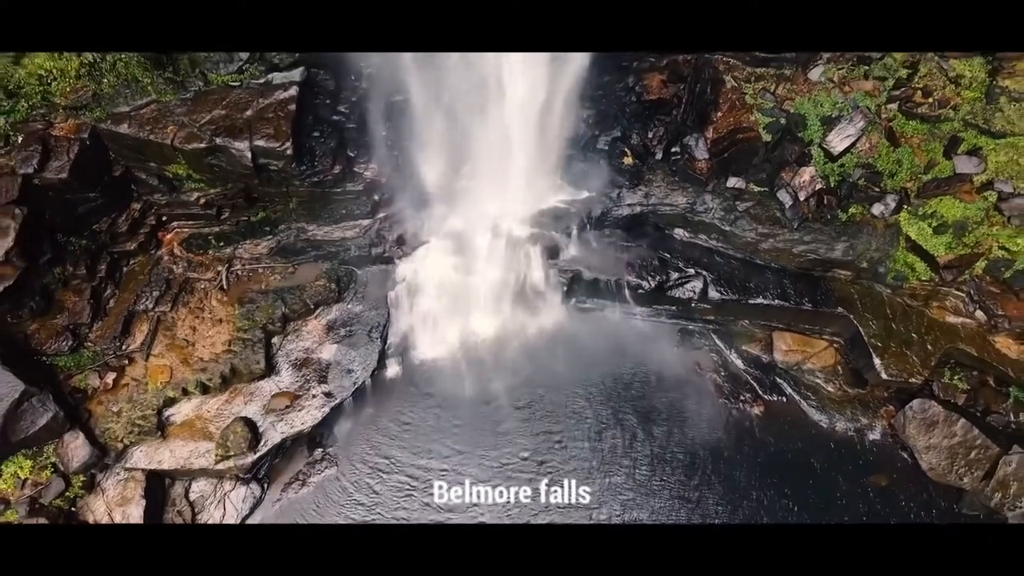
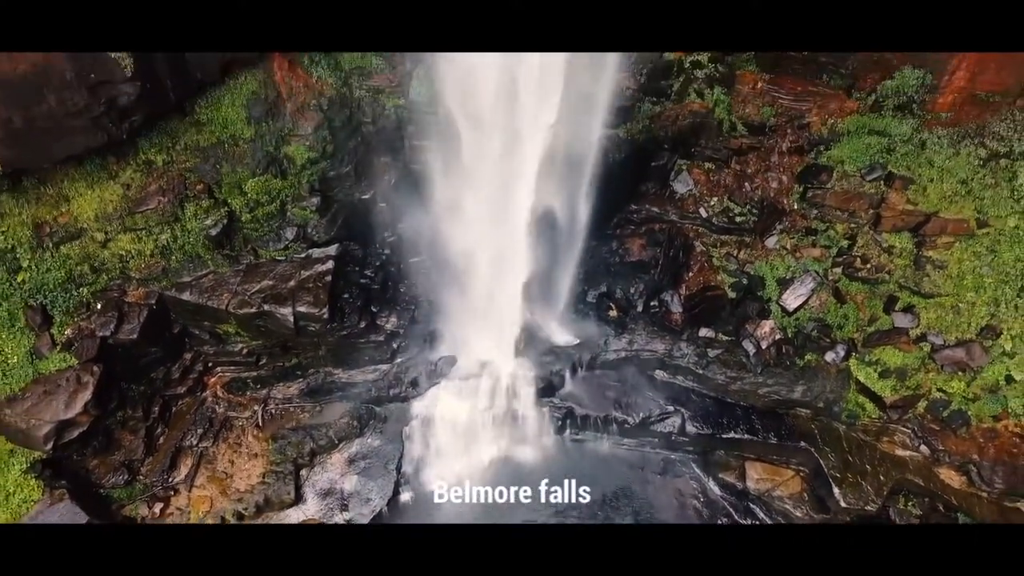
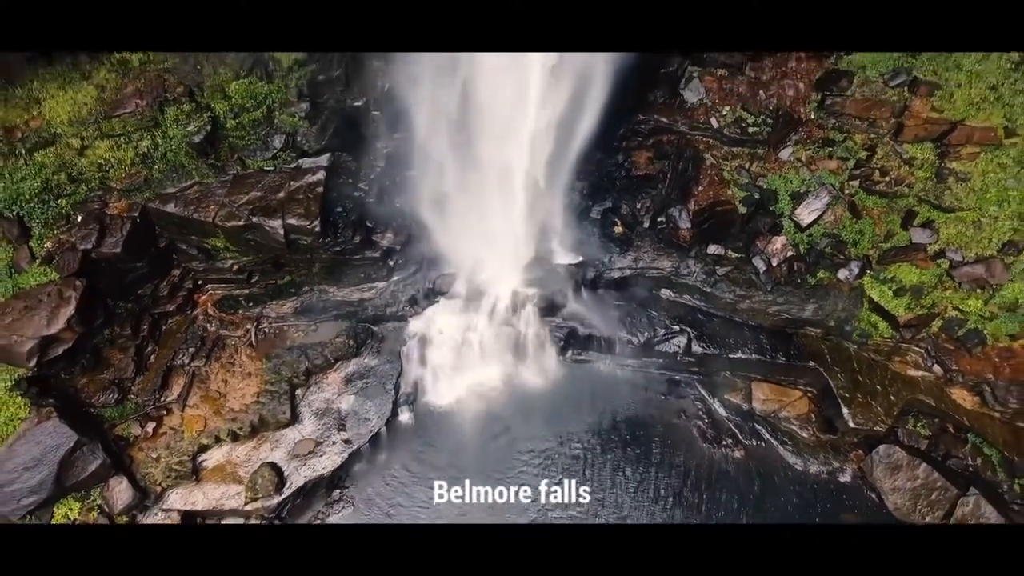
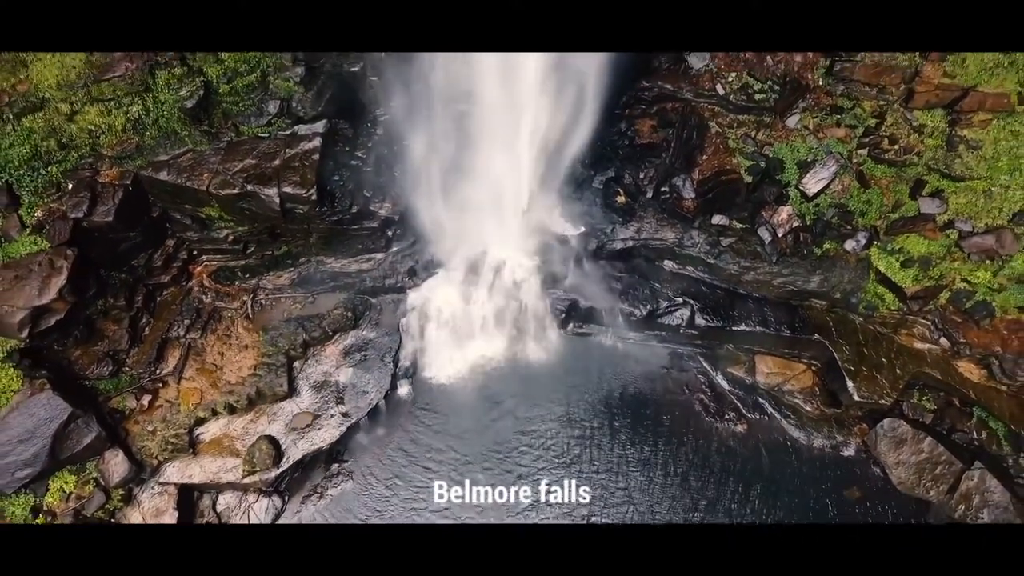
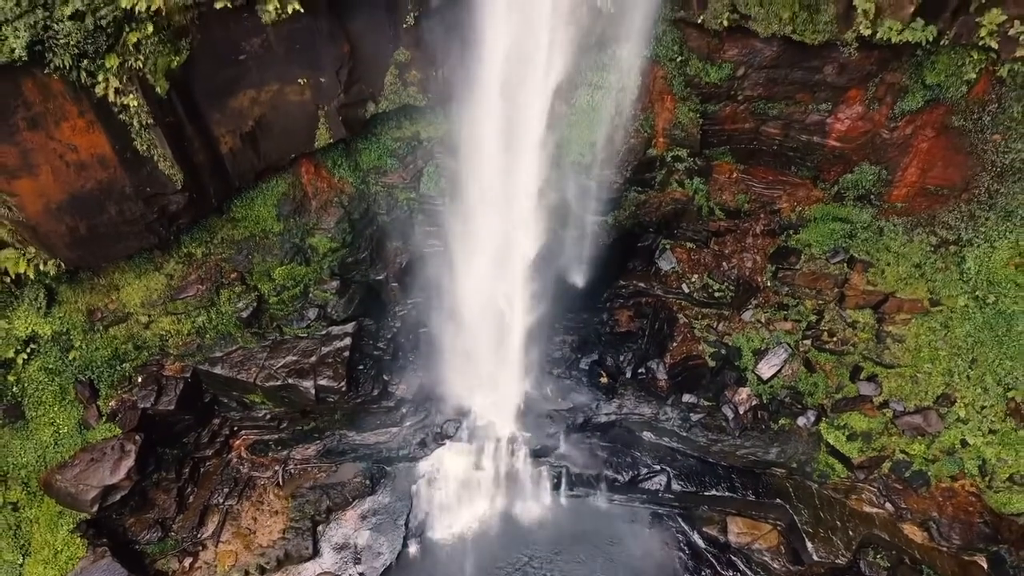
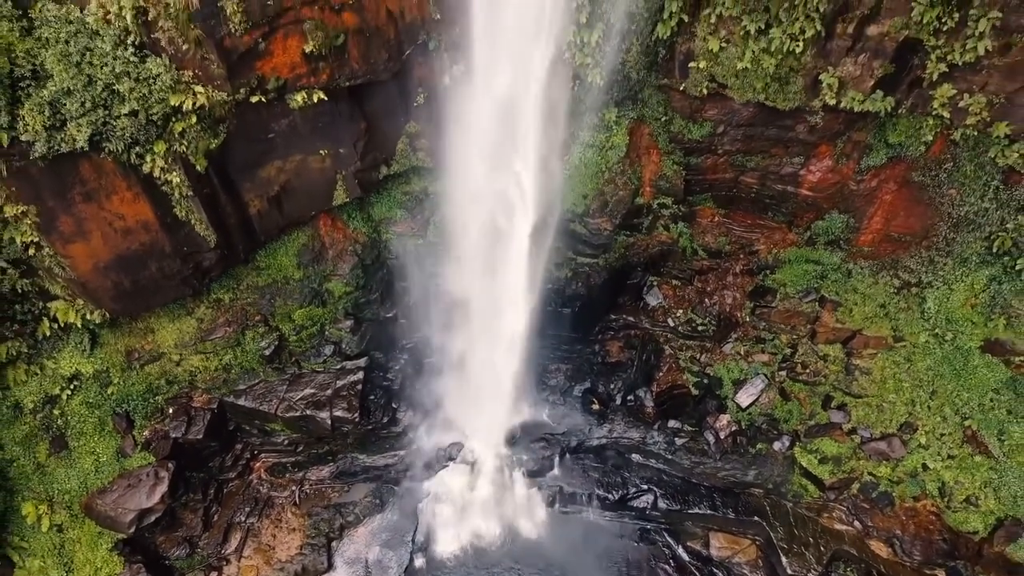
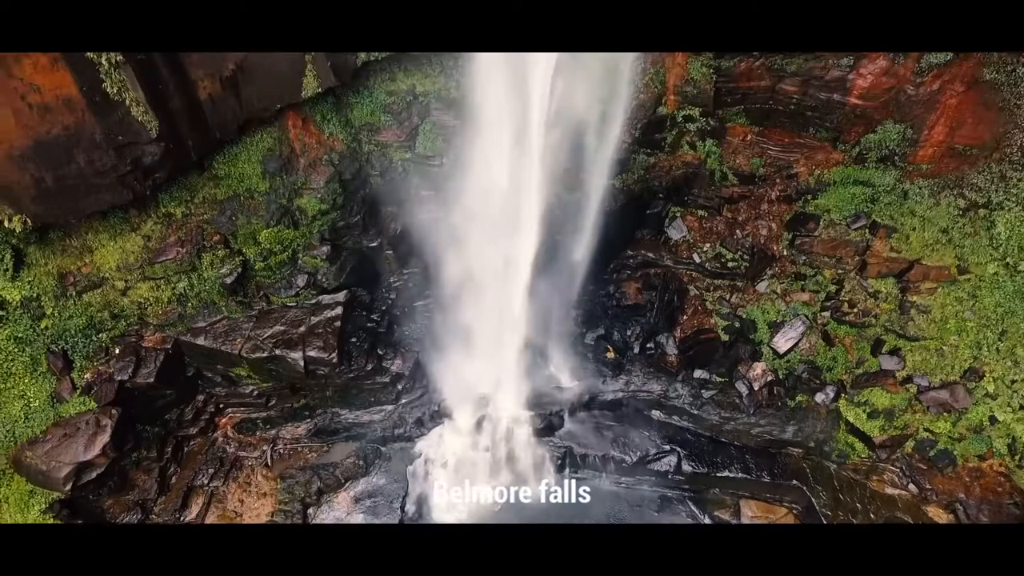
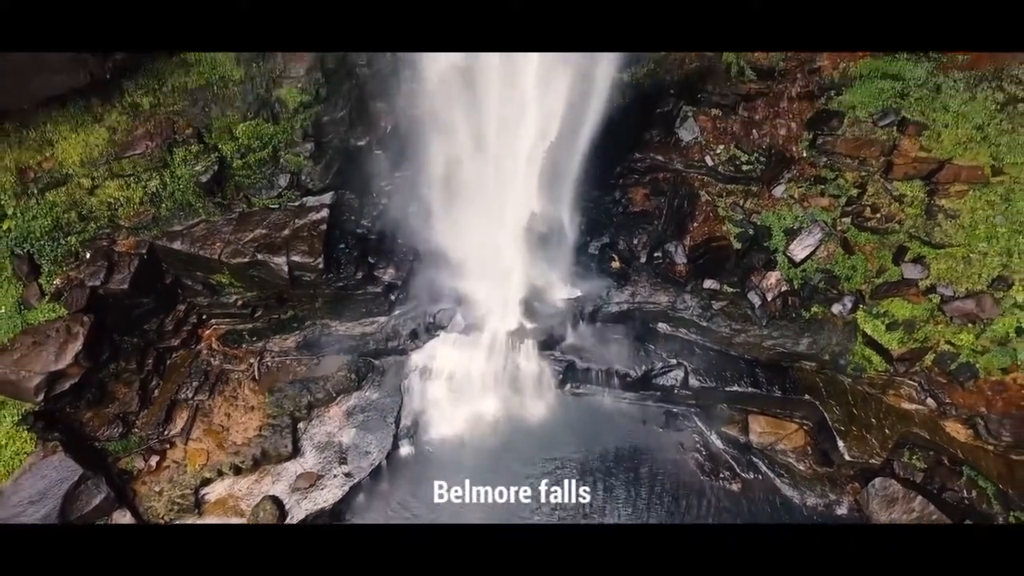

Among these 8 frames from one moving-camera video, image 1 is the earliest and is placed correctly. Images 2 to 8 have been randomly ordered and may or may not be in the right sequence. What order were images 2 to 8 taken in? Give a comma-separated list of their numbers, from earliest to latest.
4, 3, 8, 2, 7, 5, 6
